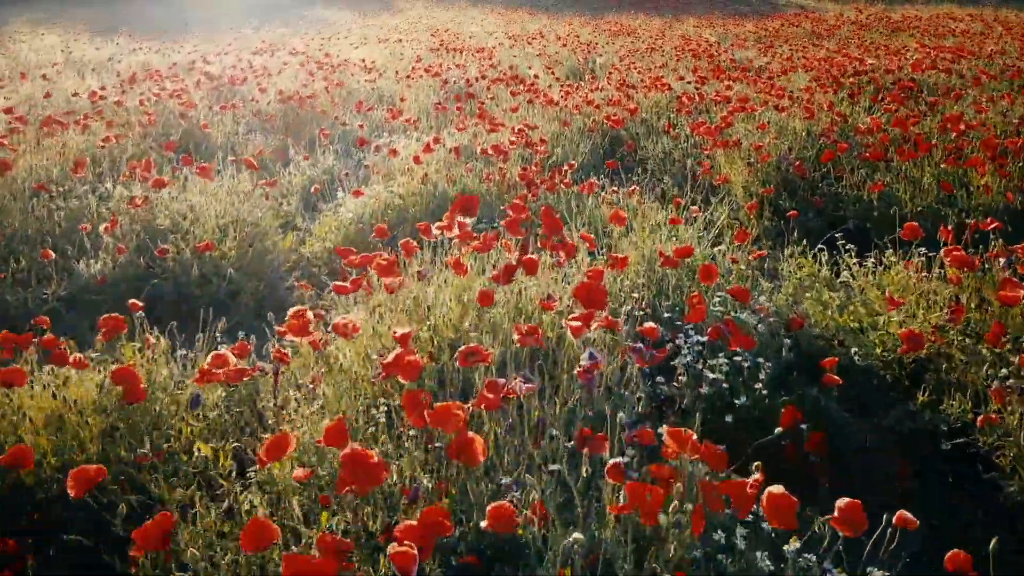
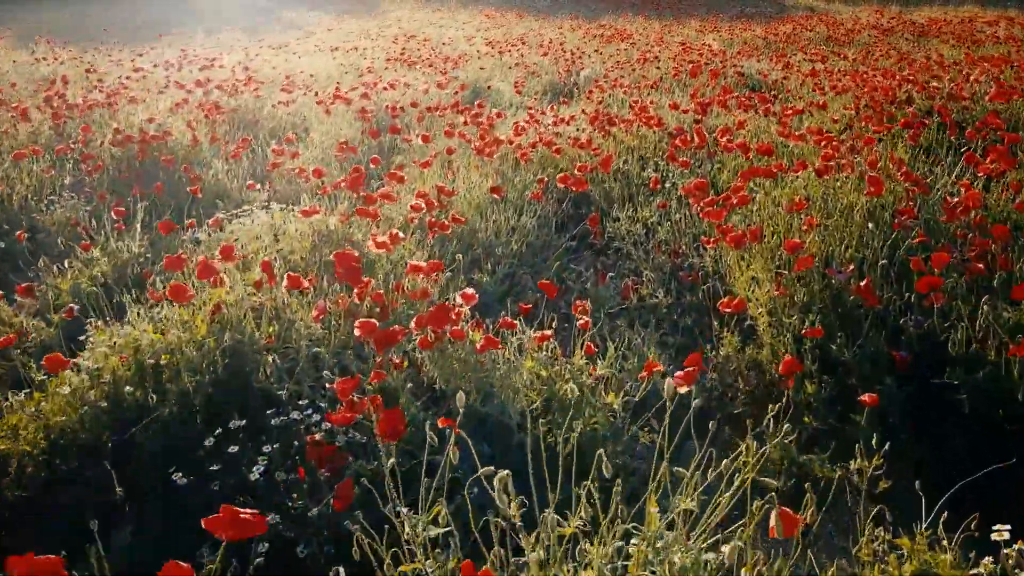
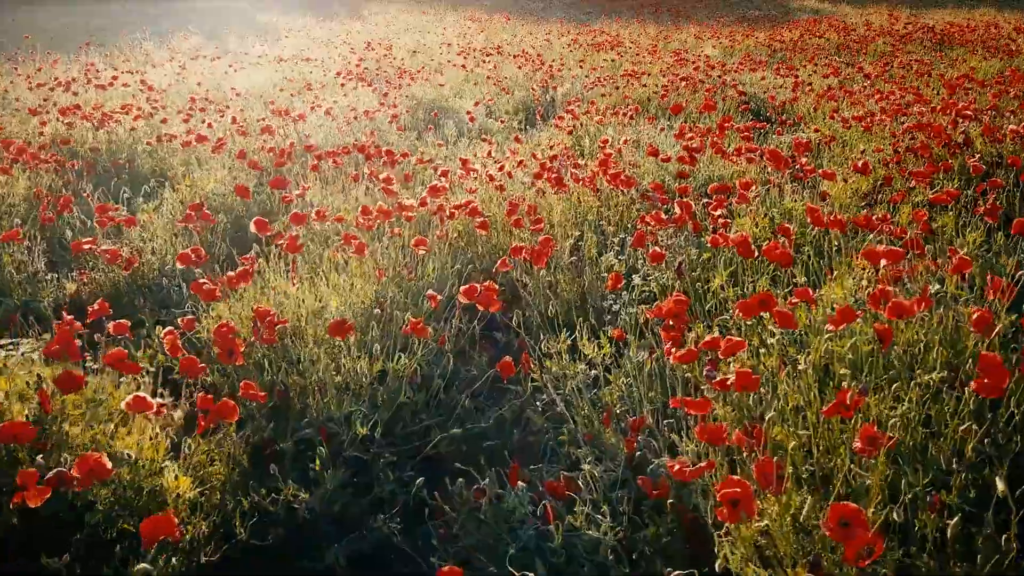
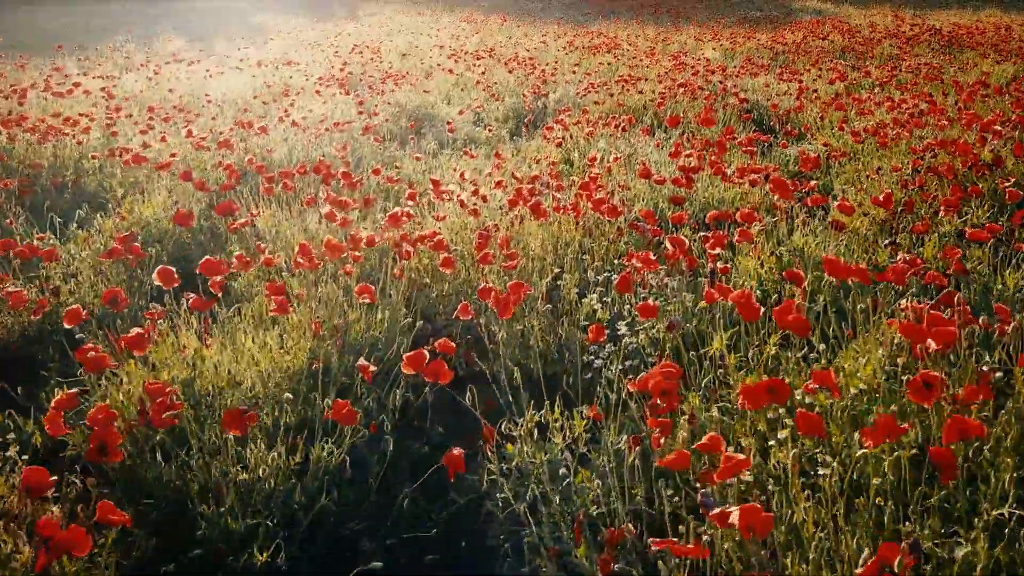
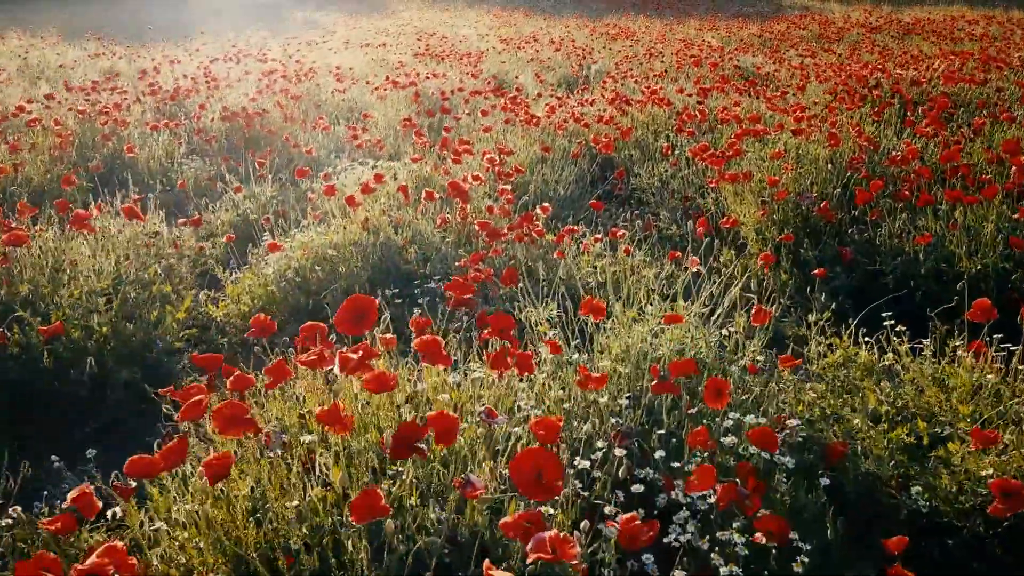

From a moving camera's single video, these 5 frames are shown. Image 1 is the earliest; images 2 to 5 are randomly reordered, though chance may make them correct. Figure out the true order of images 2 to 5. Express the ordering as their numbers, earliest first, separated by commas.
5, 2, 3, 4
